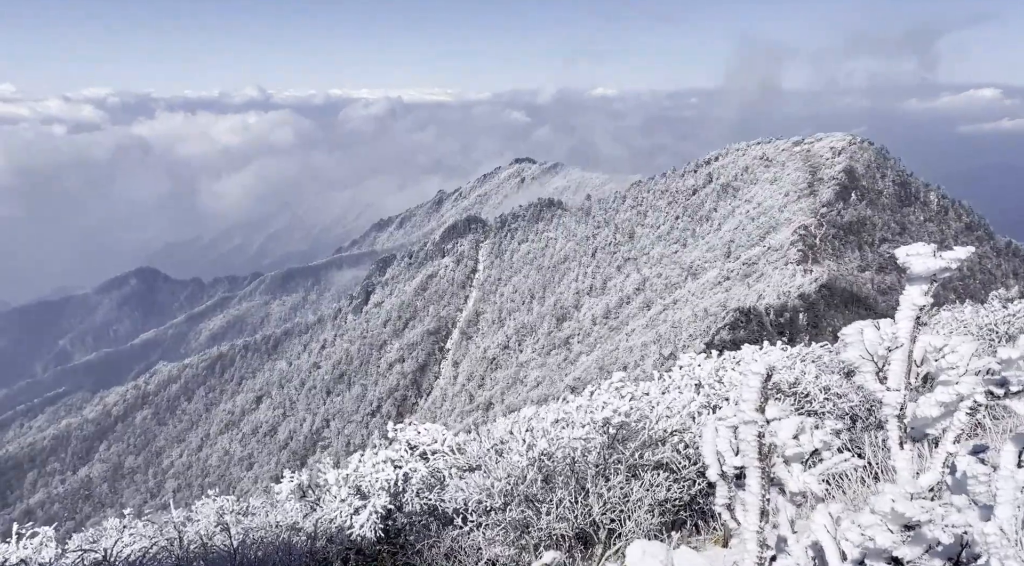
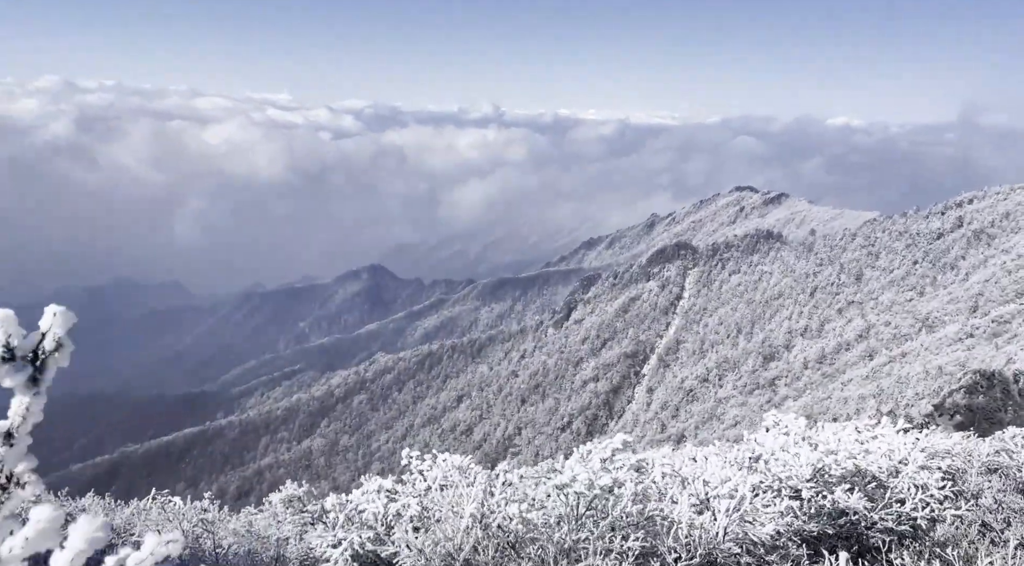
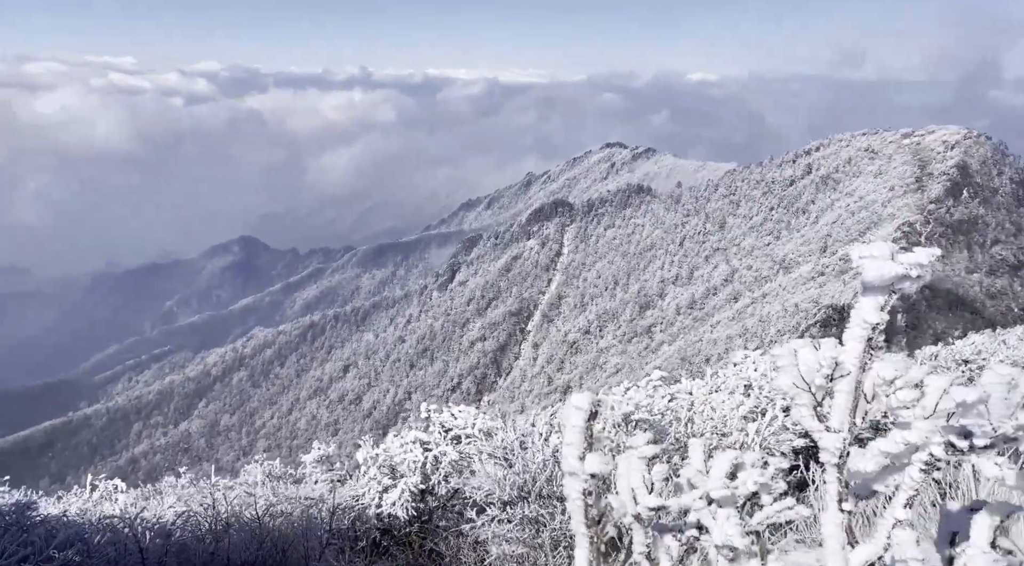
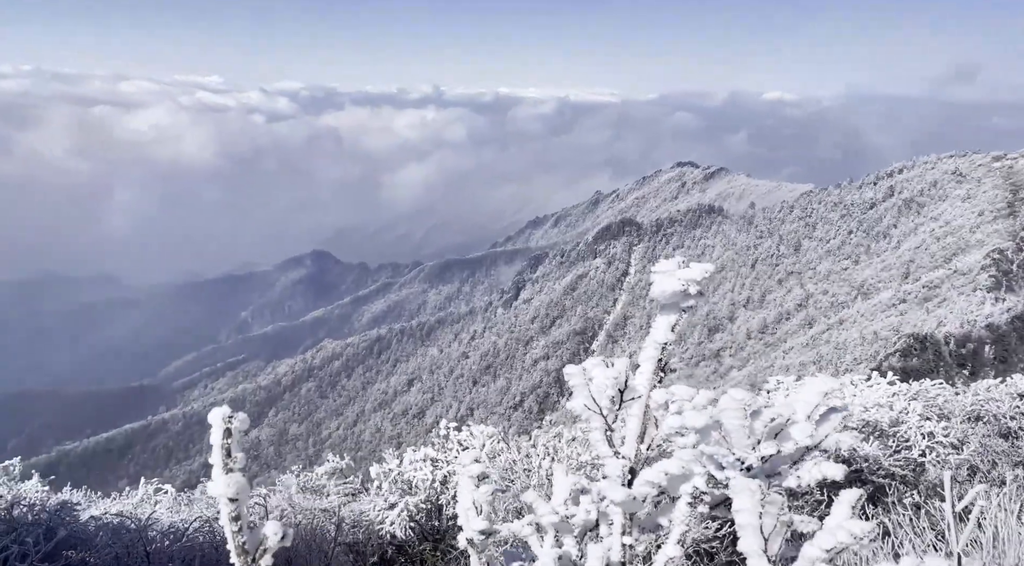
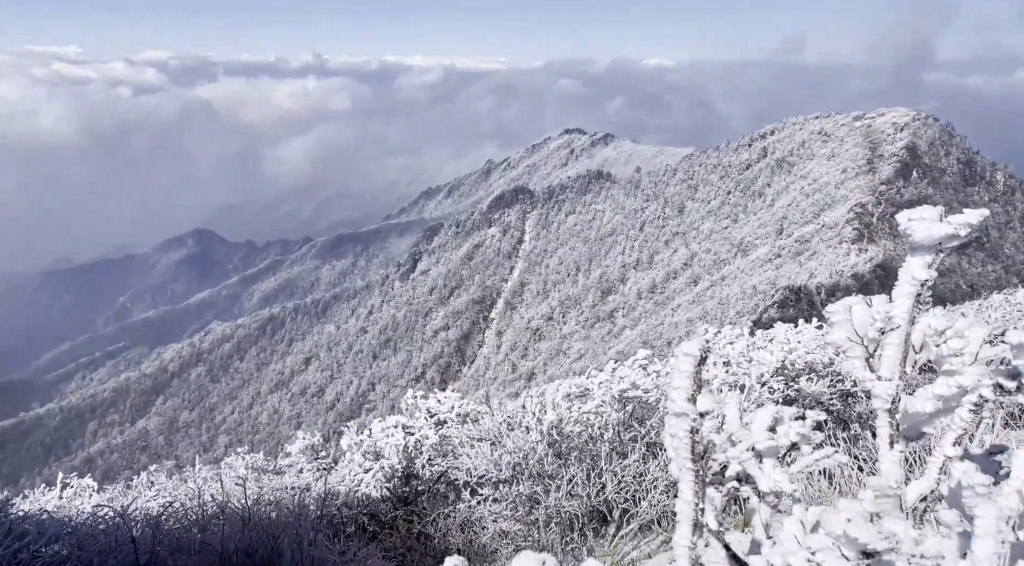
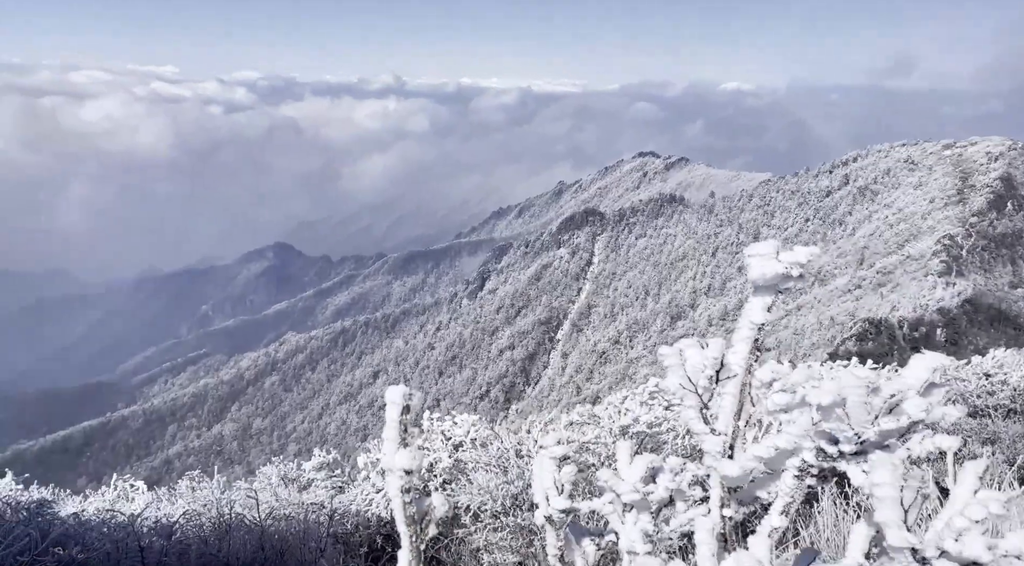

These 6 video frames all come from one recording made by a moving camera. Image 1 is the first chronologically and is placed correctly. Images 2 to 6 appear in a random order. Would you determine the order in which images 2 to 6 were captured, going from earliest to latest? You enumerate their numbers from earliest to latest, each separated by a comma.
5, 3, 6, 4, 2
